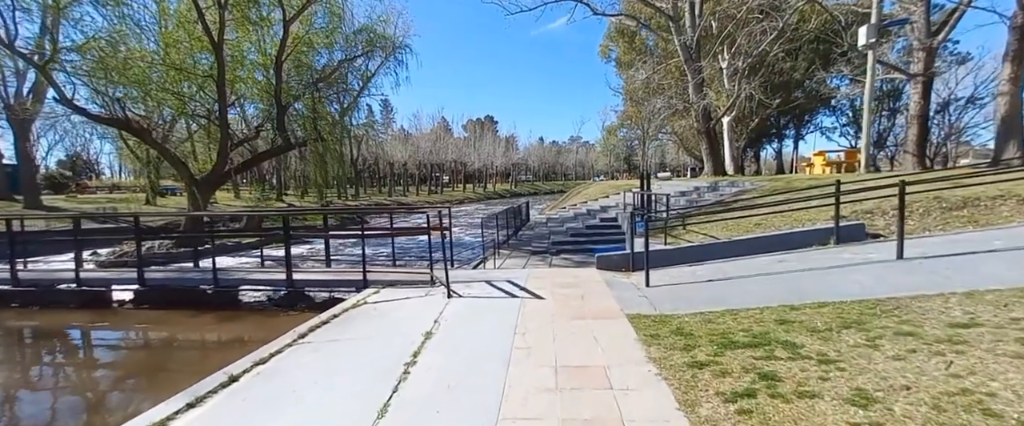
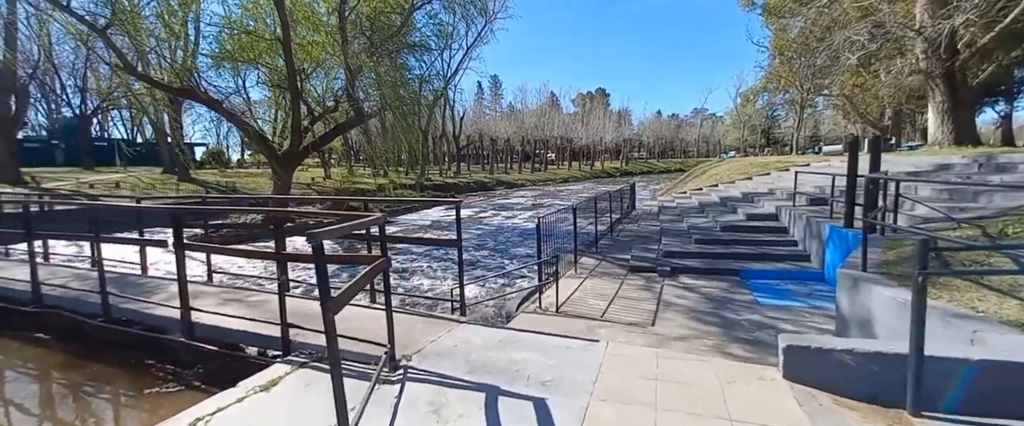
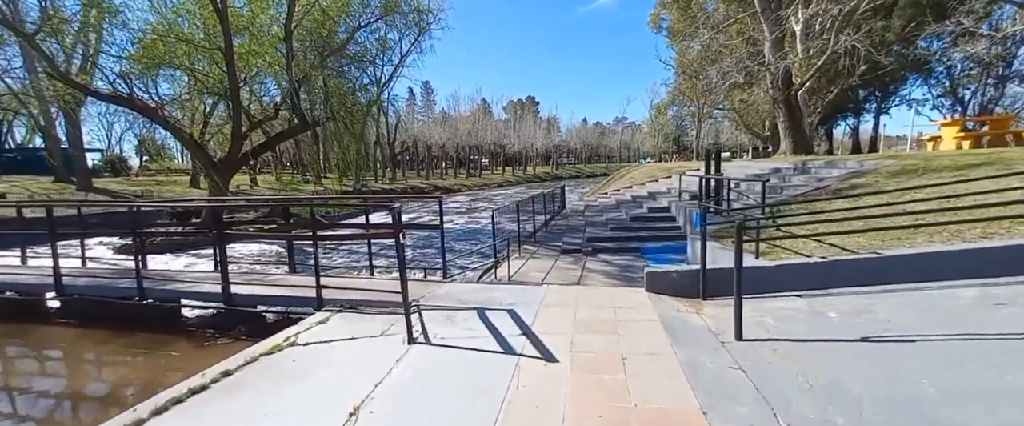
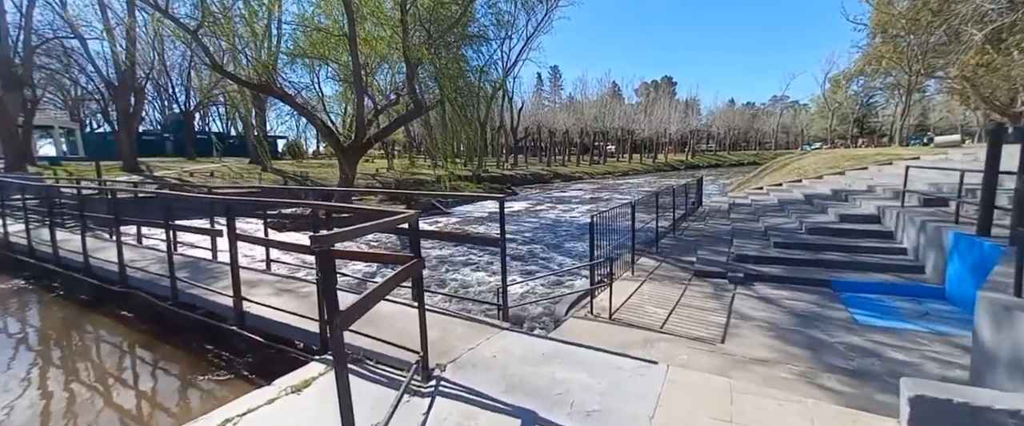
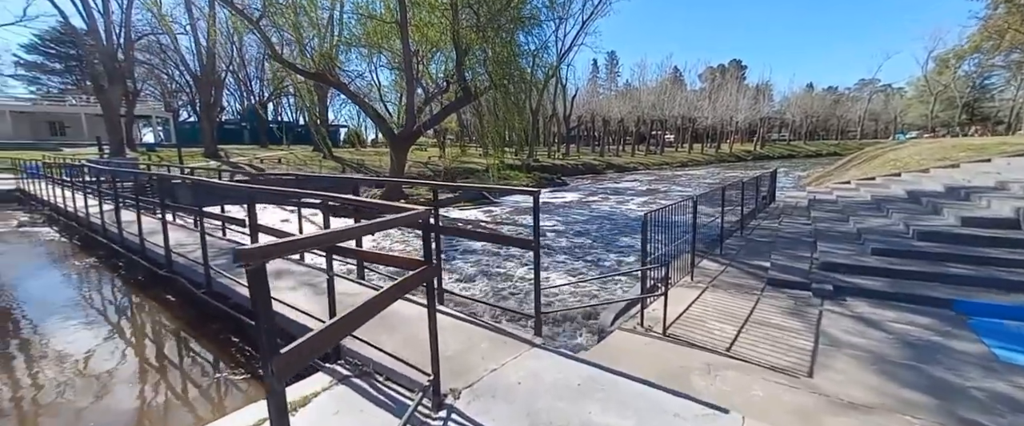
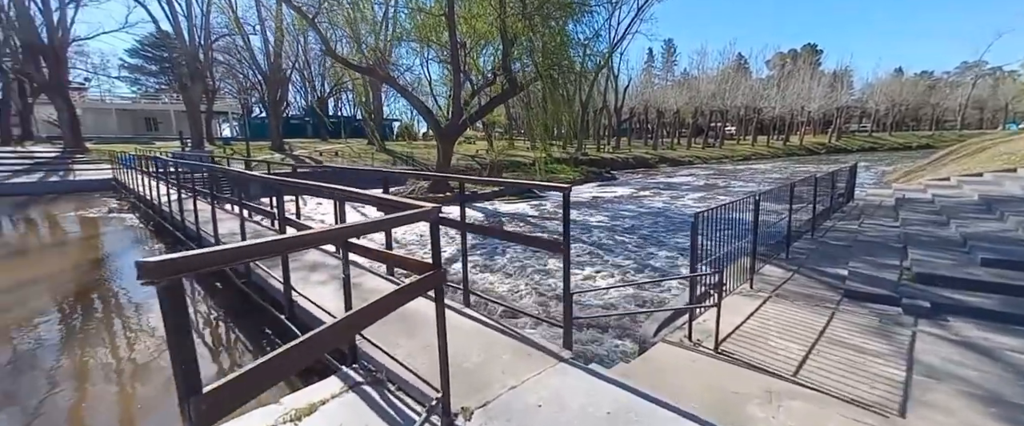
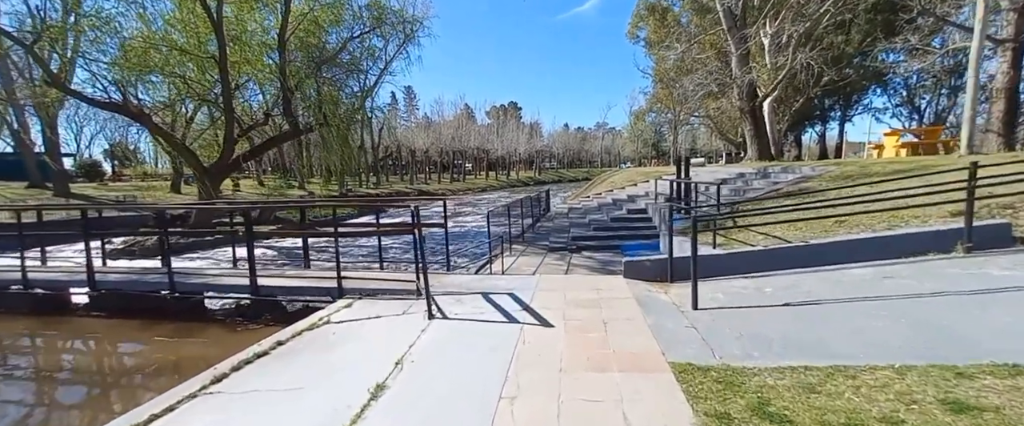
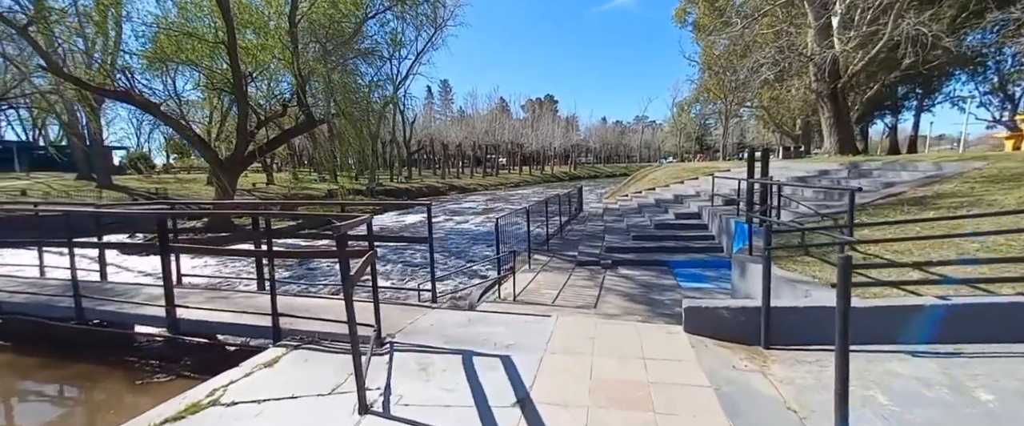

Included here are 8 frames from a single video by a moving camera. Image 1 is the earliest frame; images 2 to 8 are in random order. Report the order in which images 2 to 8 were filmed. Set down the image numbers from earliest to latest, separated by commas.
7, 3, 8, 2, 4, 5, 6
